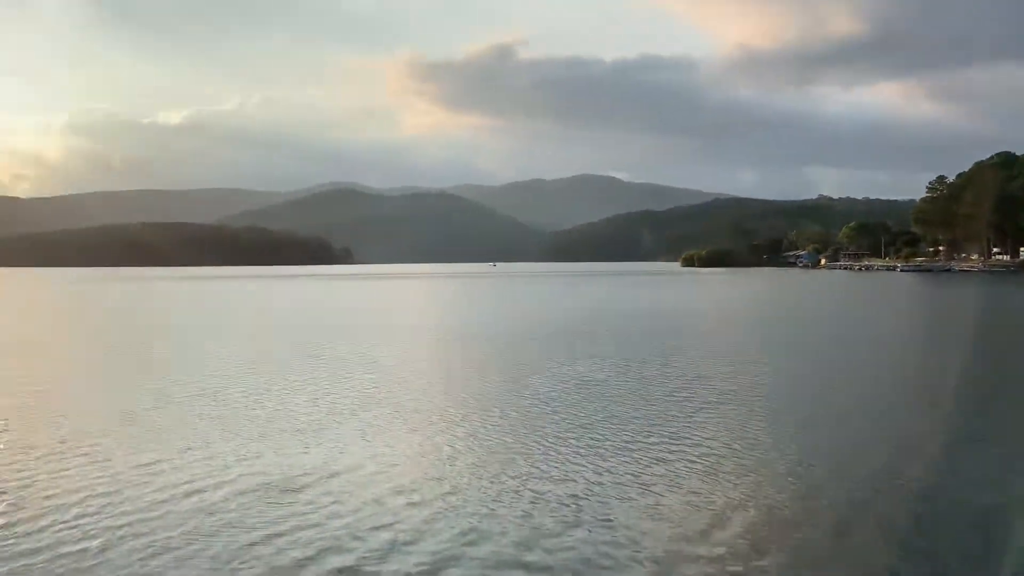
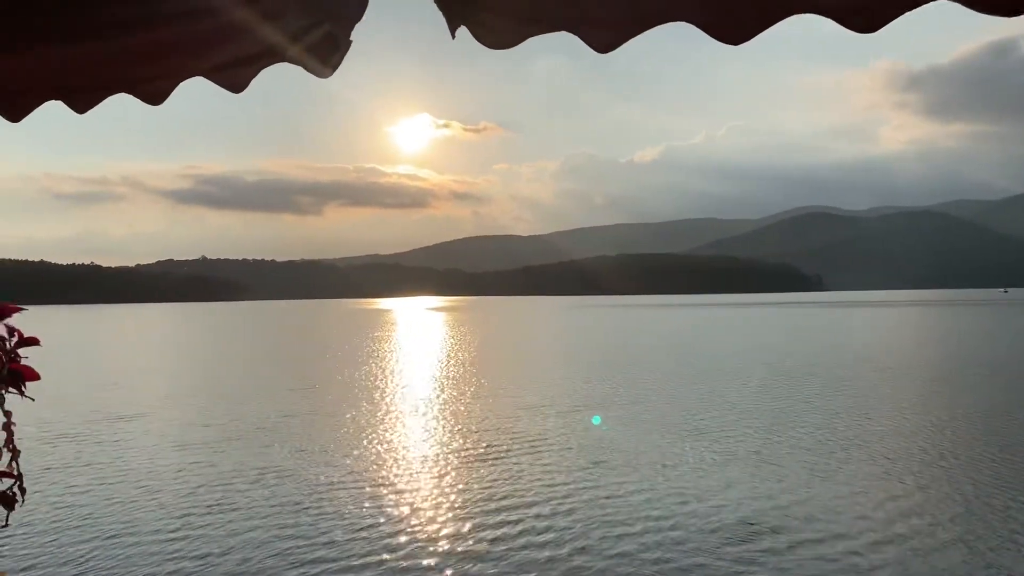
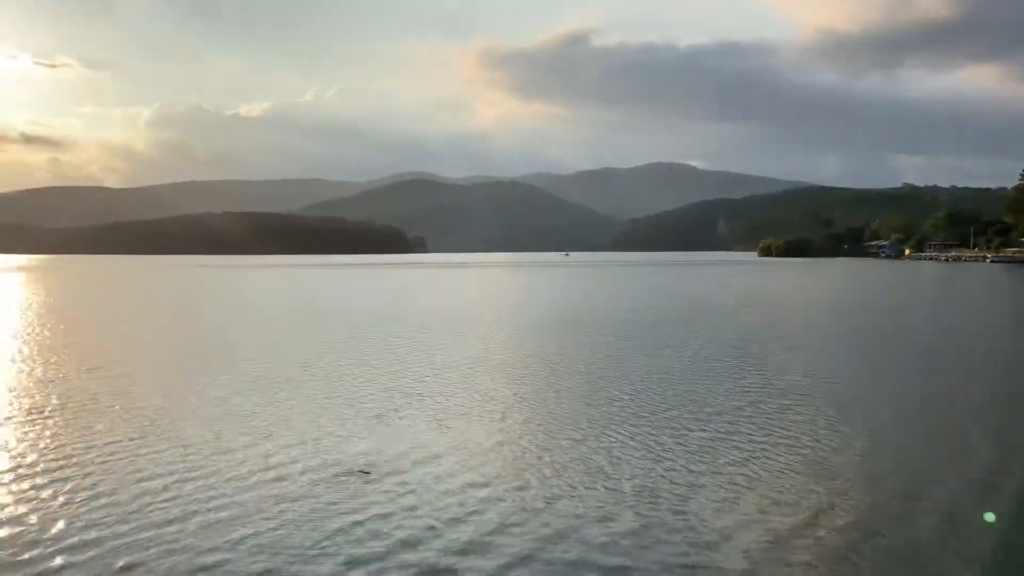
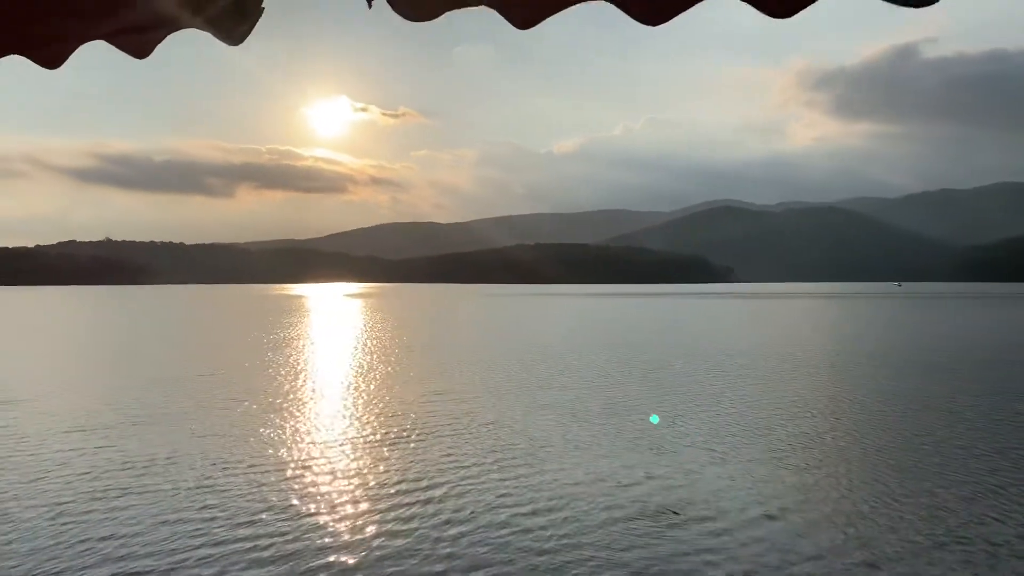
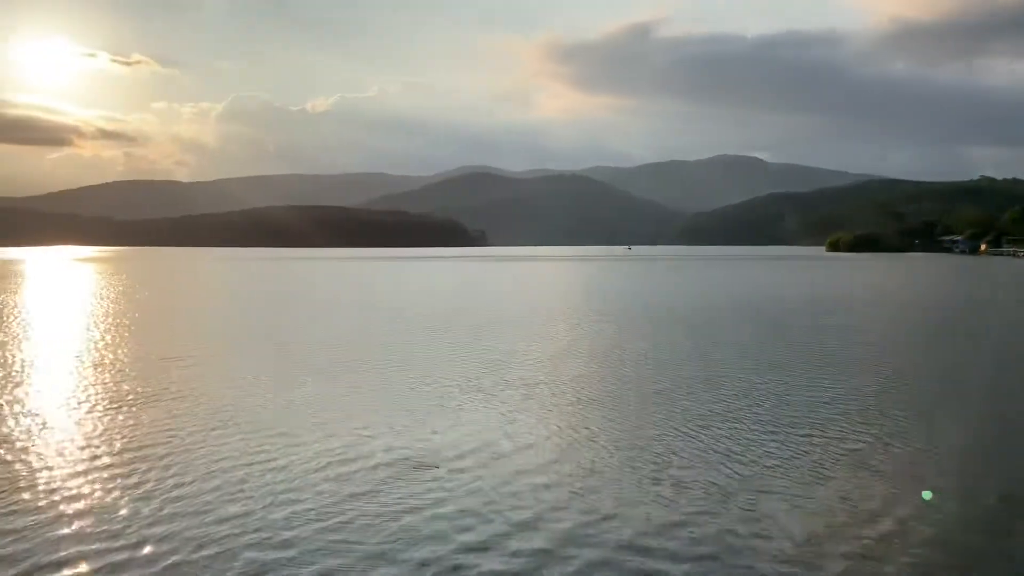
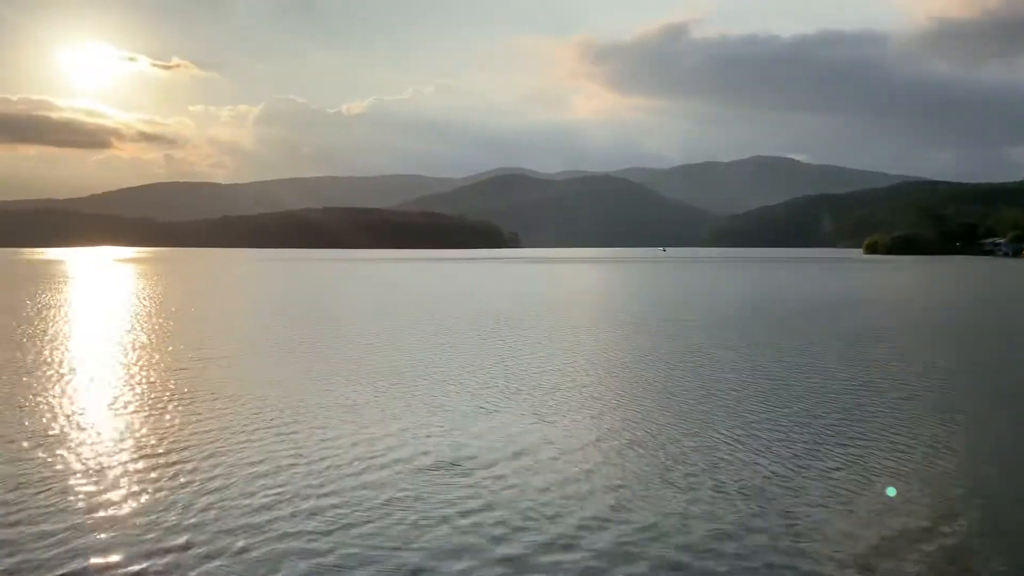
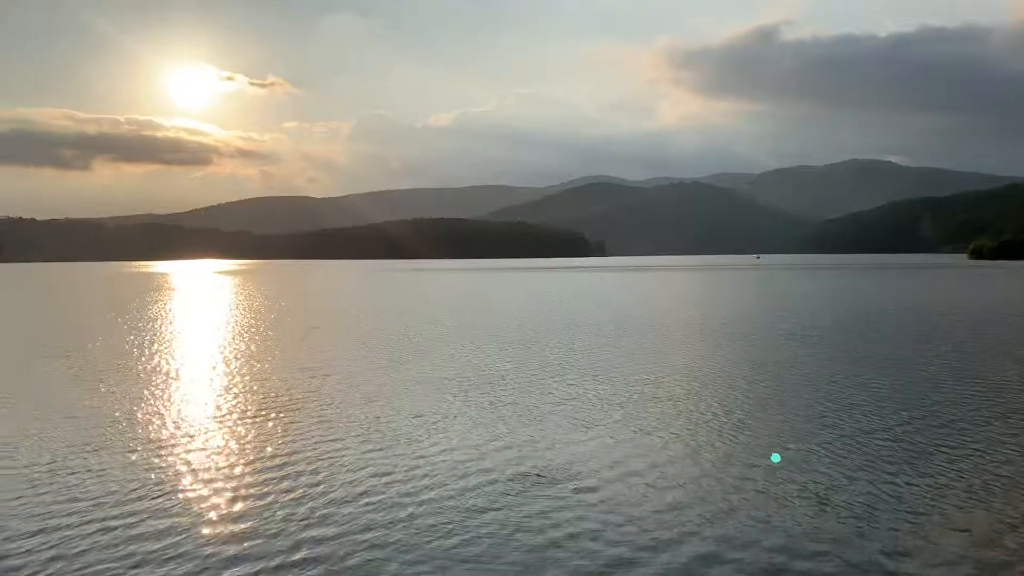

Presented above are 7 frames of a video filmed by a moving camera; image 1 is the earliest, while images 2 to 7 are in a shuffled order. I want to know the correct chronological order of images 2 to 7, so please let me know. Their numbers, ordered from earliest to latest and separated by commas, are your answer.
3, 5, 6, 7, 4, 2
